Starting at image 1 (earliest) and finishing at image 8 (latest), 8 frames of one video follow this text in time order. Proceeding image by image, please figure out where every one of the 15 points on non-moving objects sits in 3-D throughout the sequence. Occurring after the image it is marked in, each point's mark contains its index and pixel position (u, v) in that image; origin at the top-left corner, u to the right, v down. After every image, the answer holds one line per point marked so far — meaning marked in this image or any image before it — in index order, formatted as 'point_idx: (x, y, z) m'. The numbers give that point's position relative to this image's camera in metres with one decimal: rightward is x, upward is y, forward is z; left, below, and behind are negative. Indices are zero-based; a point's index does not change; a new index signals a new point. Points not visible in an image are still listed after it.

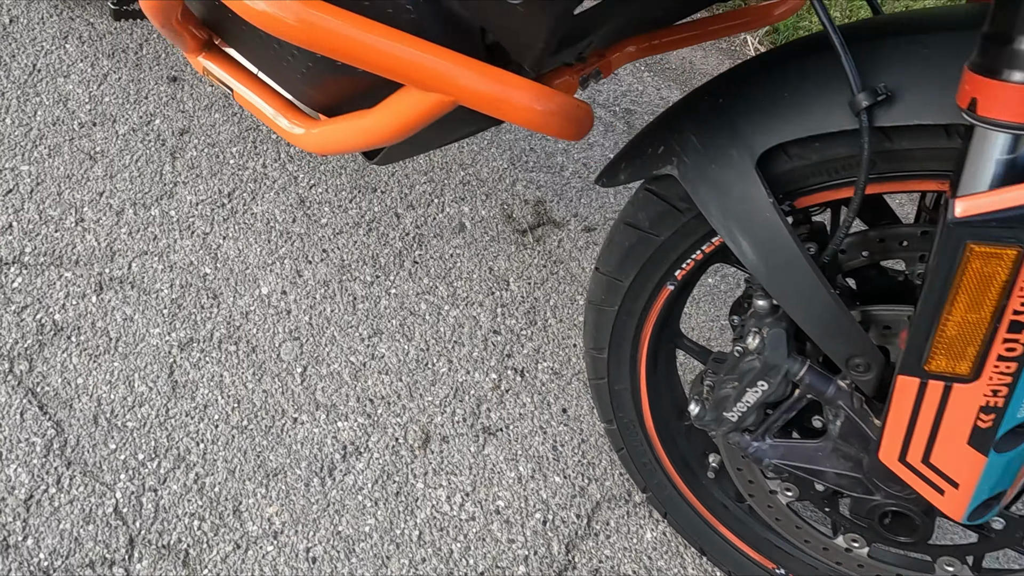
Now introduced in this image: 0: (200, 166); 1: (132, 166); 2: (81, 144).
0: (-1.0, +0.4, +2.1) m
1: (-1.2, +0.4, +2.1) m
2: (-1.4, +0.5, +2.1) m
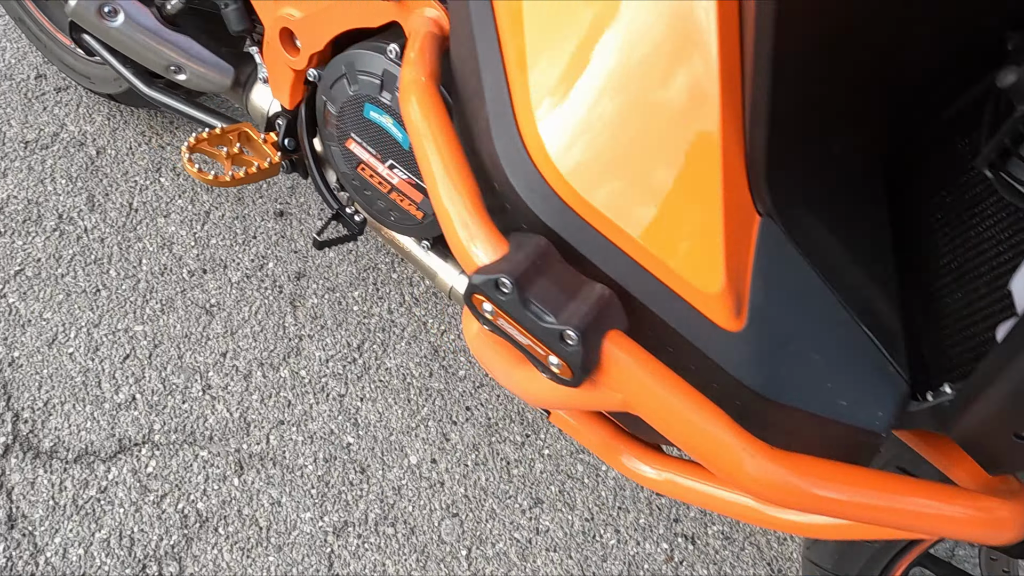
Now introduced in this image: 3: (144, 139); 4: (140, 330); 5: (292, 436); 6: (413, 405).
0: (-0.6, -0.1, +2.0) m
1: (-0.8, -0.1, +2.0) m
2: (-1.0, 0.0, +2.0) m
3: (-1.3, +0.5, +2.3) m
4: (-1.1, -0.1, +1.9) m
5: (-0.6, -0.4, +1.8) m
6: (-0.3, -0.3, +1.9) m
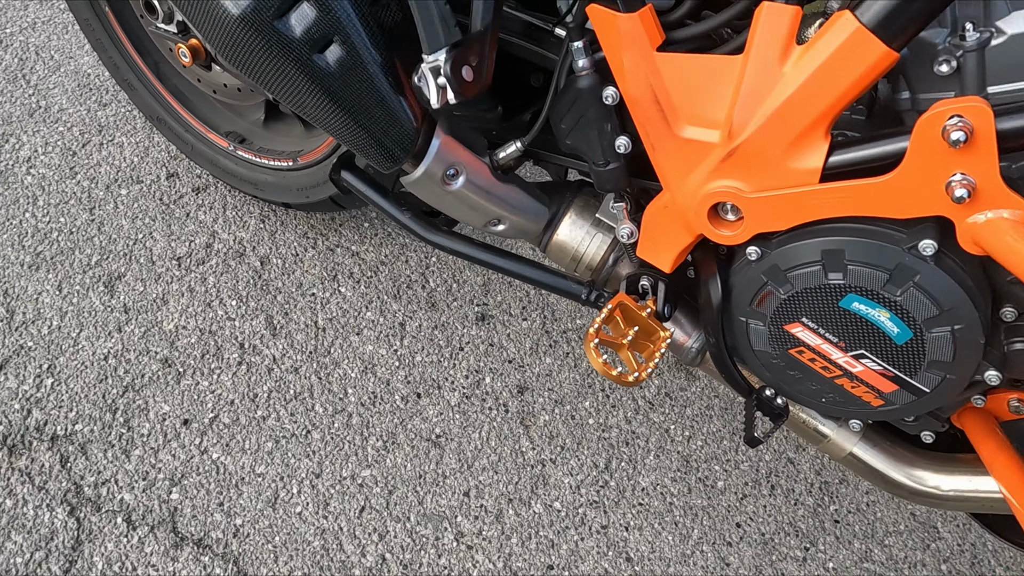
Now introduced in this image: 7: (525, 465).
0: (+0.1, -0.4, +1.8) m
1: (-0.1, -0.4, +1.8) m
2: (-0.3, -0.4, +1.8) m
3: (-0.6, +0.1, +2.0) m
4: (-0.4, -0.5, +1.7) m
5: (+0.1, -0.7, +1.7) m
6: (+0.4, -0.6, +1.7) m
7: (0.0, -0.5, +1.8) m
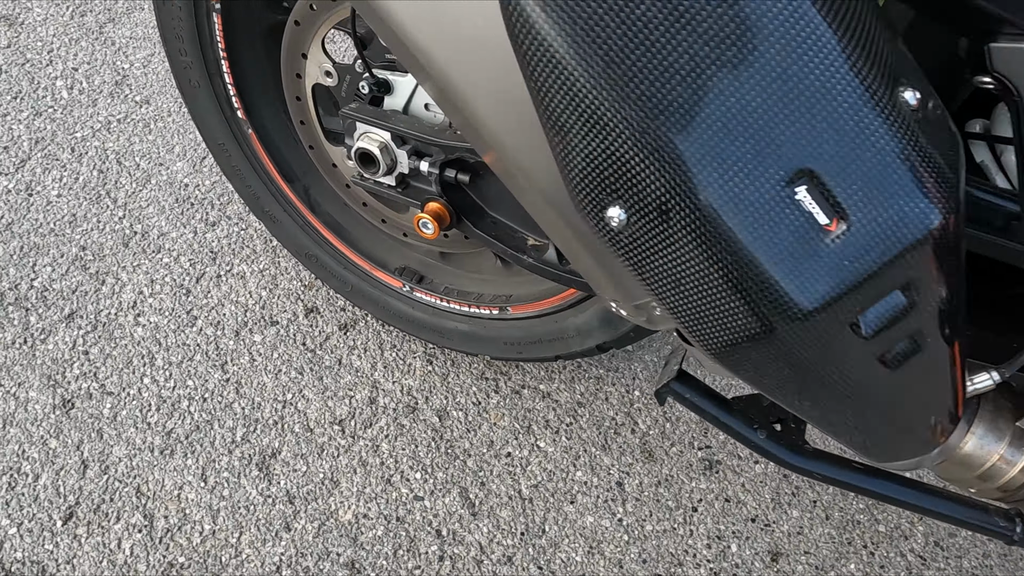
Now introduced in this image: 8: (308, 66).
0: (+0.7, -0.7, +1.5) m
1: (+0.5, -0.8, +1.5) m
2: (+0.3, -0.7, +1.5) m
3: (-0.1, -0.2, +1.7) m
4: (+0.2, -0.9, +1.4) m
5: (+0.8, -1.1, +1.4) m
6: (+1.1, -1.0, +1.5) m
7: (+0.6, -0.8, +1.5) m
8: (-0.4, +0.4, +1.2) m
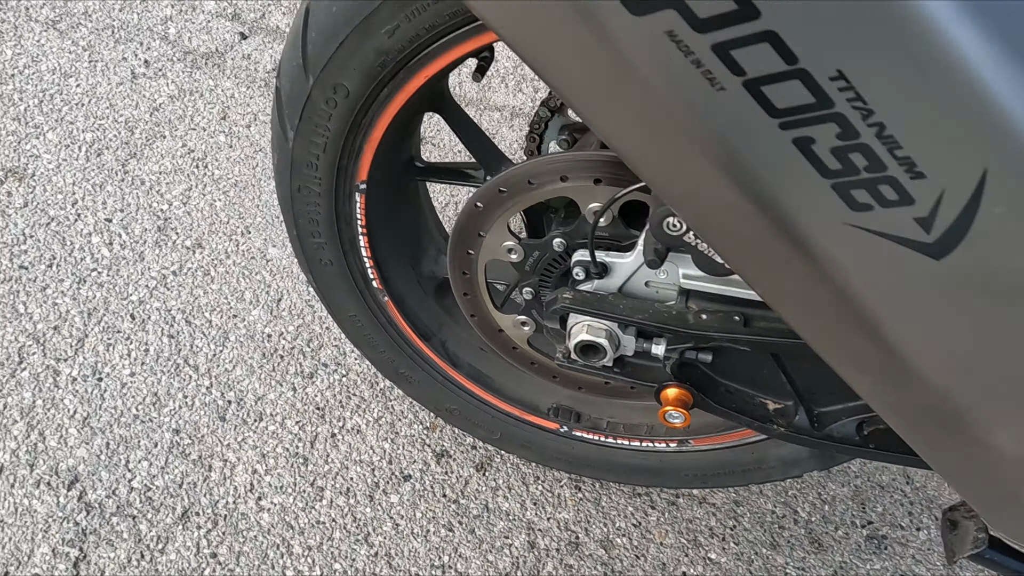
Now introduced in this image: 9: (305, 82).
0: (+1.2, -0.9, +1.5) m
1: (+1.0, -1.0, +1.5) m
2: (+0.8, -0.9, +1.4) m
3: (+0.3, -0.5, +1.6) m
4: (+0.7, -1.1, +1.4) m
5: (+1.3, -1.2, +1.4) m
6: (+1.6, -1.0, +1.5) m
7: (+1.1, -1.0, +1.5) m
8: (0.0, +0.1, +1.1) m
9: (-0.3, +0.3, +1.0) m
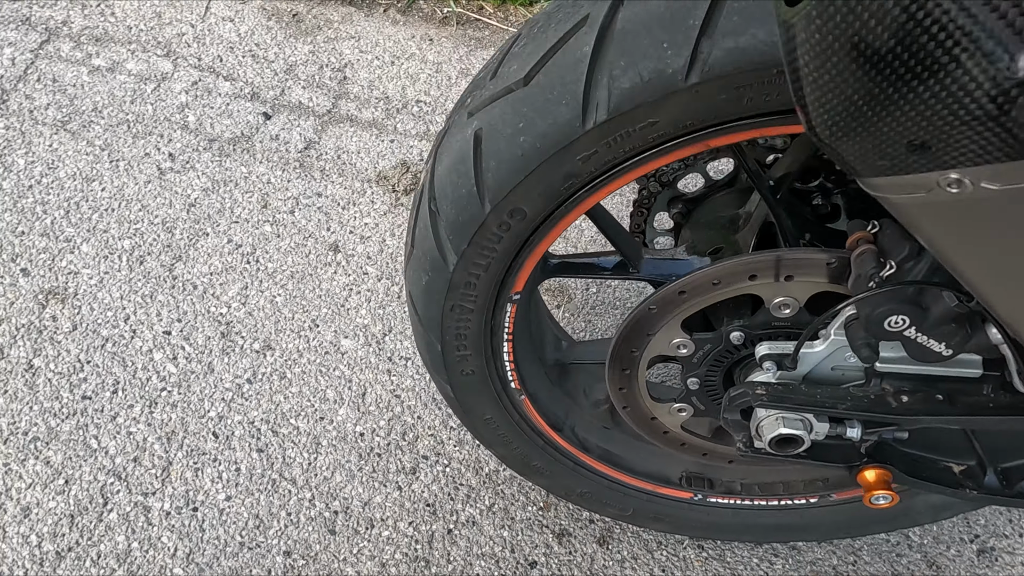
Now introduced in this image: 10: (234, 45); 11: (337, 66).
0: (+1.5, -0.9, +1.6) m
1: (+1.4, -1.0, +1.5) m
2: (+1.2, -1.0, +1.5) m
3: (+0.6, -0.6, +1.6) m
4: (+1.1, -1.1, +1.4) m
5: (+1.7, -1.2, +1.4) m
6: (+1.9, -1.0, +1.6) m
7: (+1.5, -1.0, +1.5) m
8: (+0.2, -0.1, +1.1) m
9: (0.0, +0.1, +0.9) m
10: (-0.9, +0.8, +2.2) m
11: (-0.6, +0.7, +2.2) m
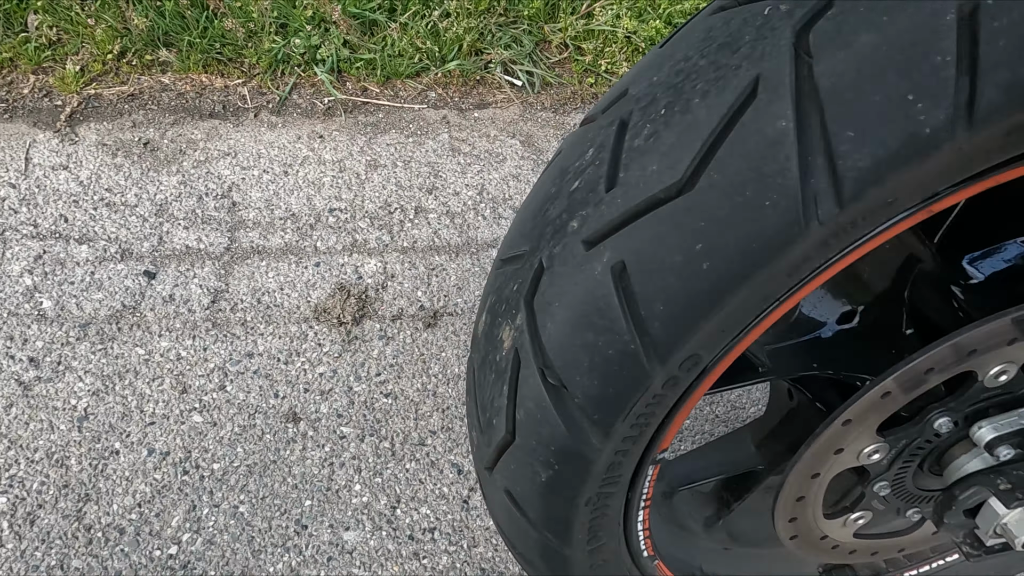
0: (+1.8, -0.7, +1.6) m
1: (+1.6, -0.8, +1.5) m
2: (+1.5, -0.9, +1.4) m
3: (+0.8, -0.7, +1.4) m
4: (+1.5, -1.0, +1.3) m
5: (+2.0, -0.9, +1.5) m
6: (+2.1, -0.7, +1.6) m
7: (+1.7, -0.8, +1.5) m
8: (+0.4, -0.2, +0.8) m
9: (+0.1, -0.1, +0.6) m
10: (-1.1, +0.2, +1.7) m
11: (-0.8, +0.3, +1.8) m
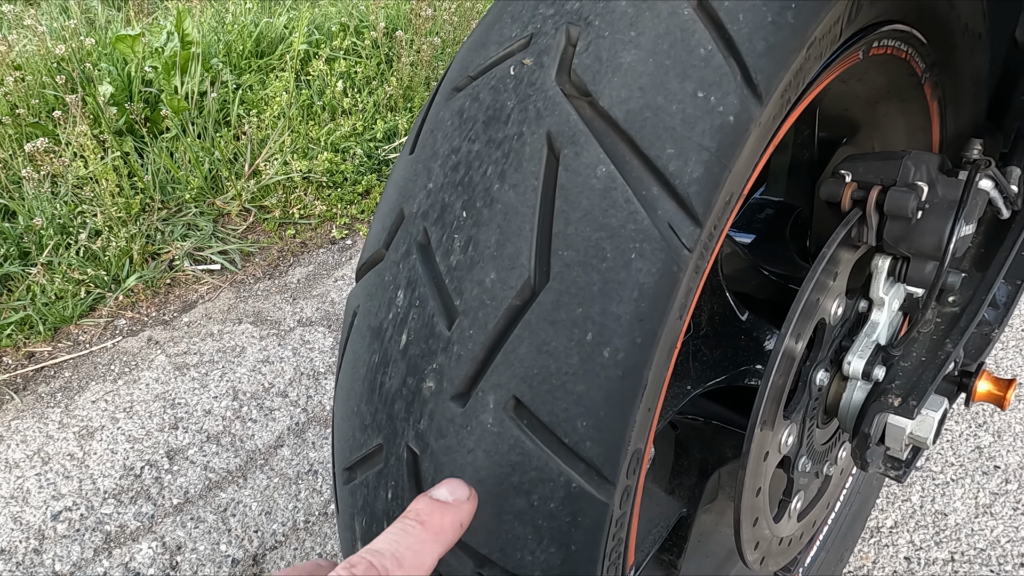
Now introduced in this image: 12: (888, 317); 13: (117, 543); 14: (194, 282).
0: (+1.4, -0.2, +2.0) m
1: (+1.4, -0.4, +1.8) m
2: (+1.3, -0.5, +1.7) m
3: (+0.7, -0.6, +1.4) m
4: (+1.4, -0.6, +1.6) m
5: (+1.8, -0.3, +1.9) m
6: (+1.7, -0.1, +2.2) m
7: (+1.5, -0.3, +1.9) m
8: (+0.3, -0.2, +0.8) m
9: (+0.1, -0.2, +0.5) m
10: (-1.4, -0.7, +1.0) m
11: (-1.2, -0.6, +1.2) m
12: (+0.5, 0.0, +0.8) m
13: (-0.8, -0.5, +1.3) m
14: (-0.9, 0.0, +1.9) m
